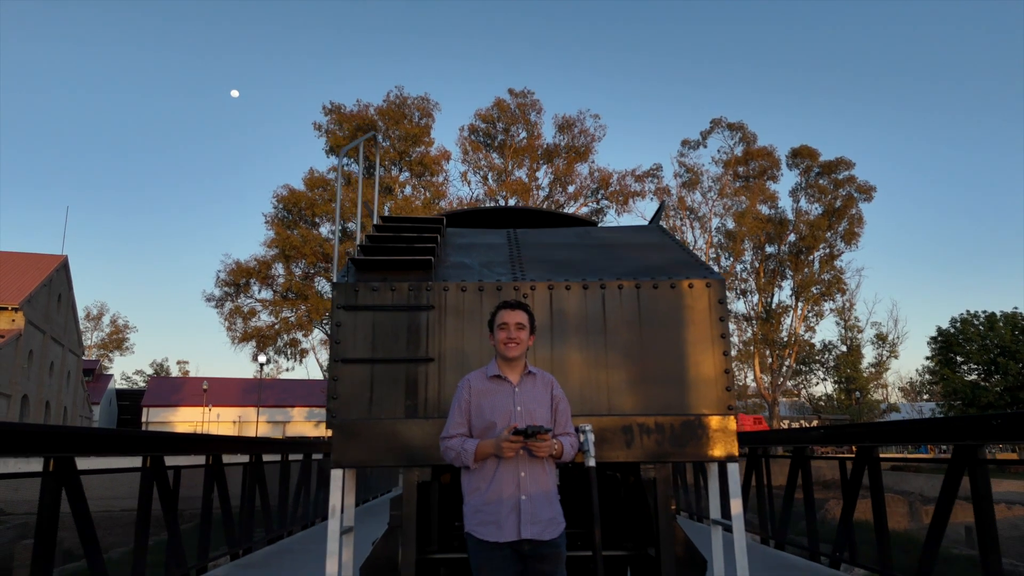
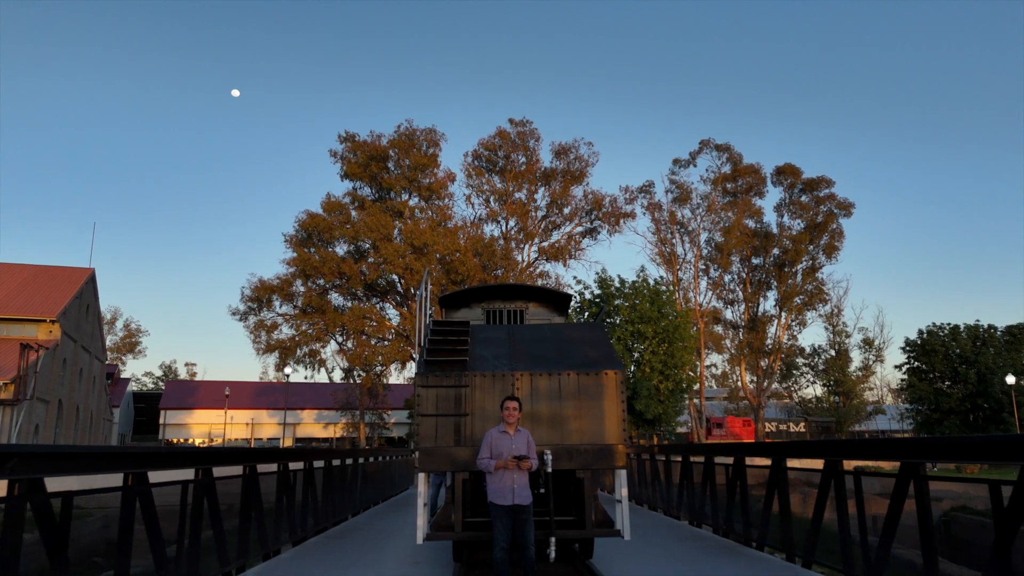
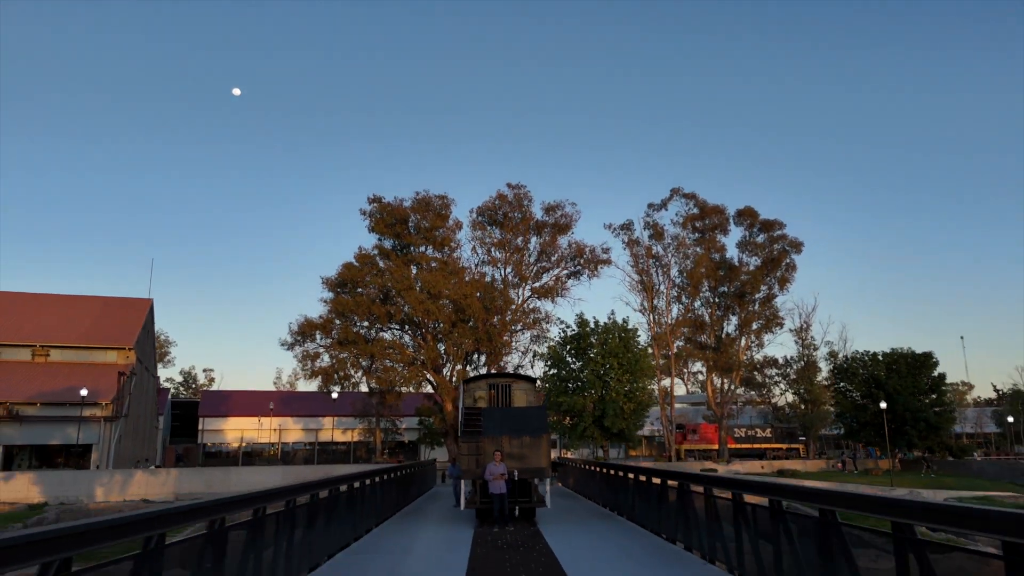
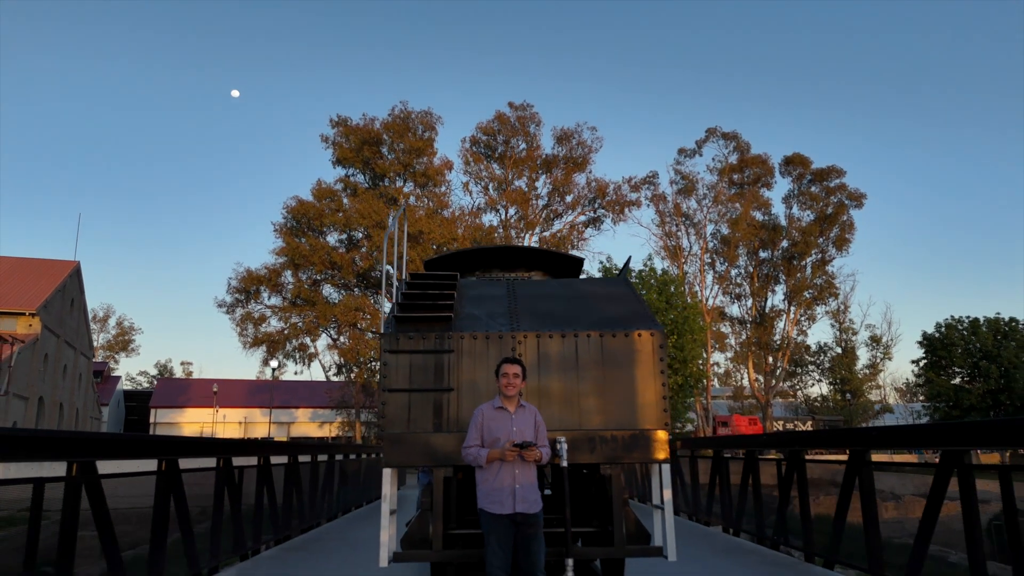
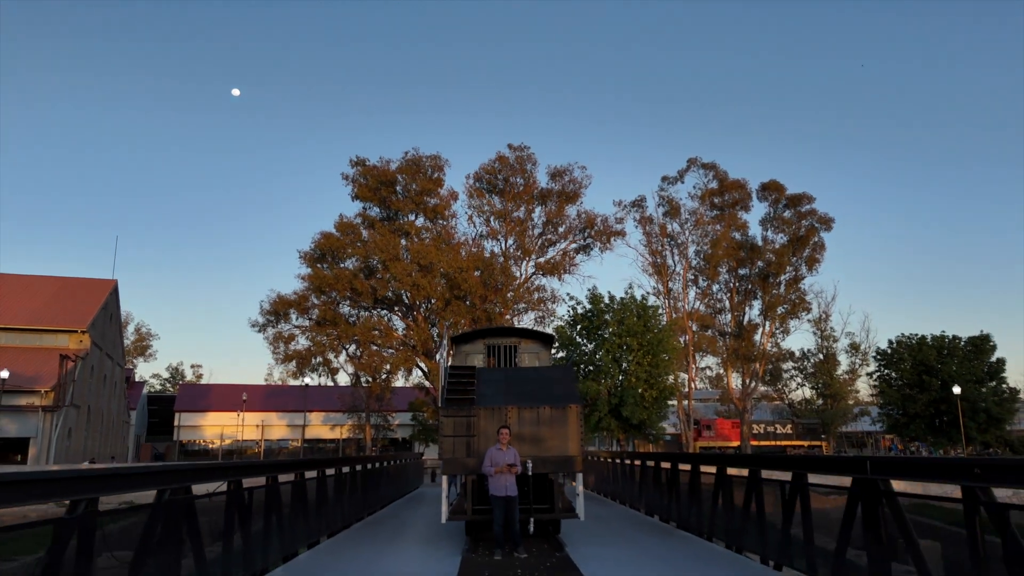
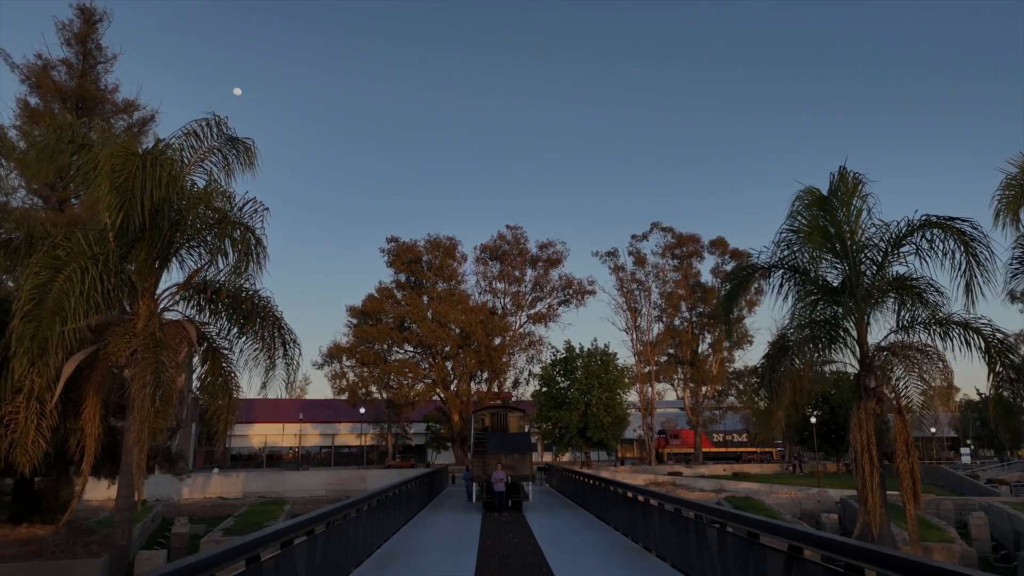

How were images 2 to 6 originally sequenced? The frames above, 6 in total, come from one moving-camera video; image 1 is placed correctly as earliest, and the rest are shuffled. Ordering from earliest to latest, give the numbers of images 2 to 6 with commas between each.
4, 2, 5, 3, 6
